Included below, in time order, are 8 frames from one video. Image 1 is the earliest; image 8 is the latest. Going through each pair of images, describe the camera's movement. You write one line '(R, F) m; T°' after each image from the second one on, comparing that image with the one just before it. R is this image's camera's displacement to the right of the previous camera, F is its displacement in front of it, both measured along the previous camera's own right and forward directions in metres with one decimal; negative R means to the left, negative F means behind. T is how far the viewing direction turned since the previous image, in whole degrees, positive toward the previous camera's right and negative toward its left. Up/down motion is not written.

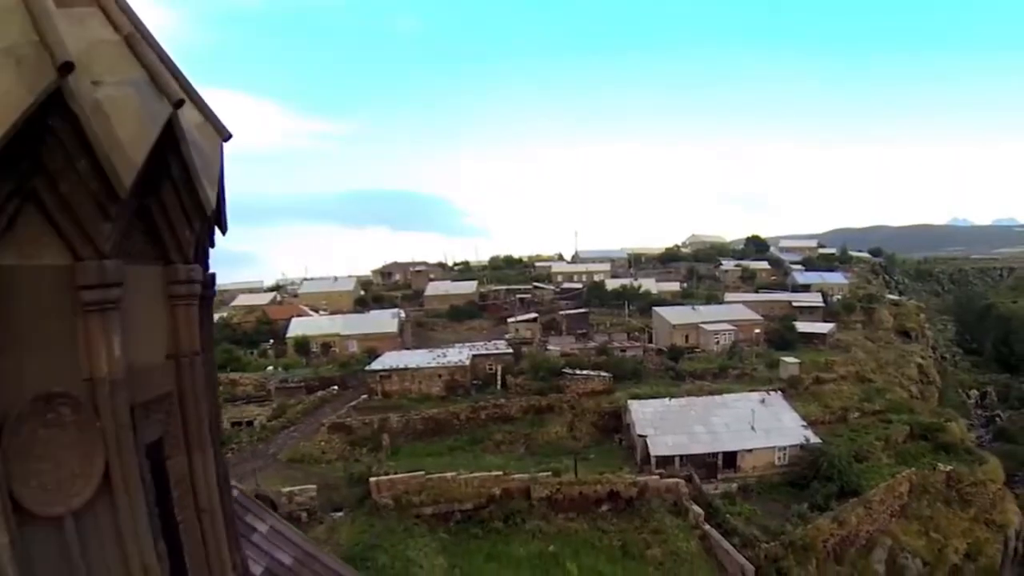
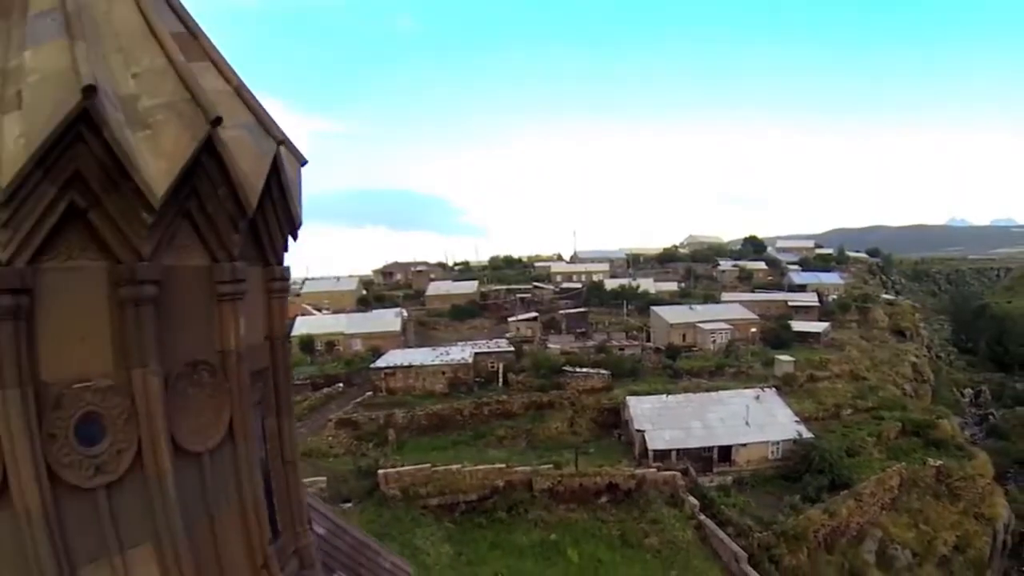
(-0.1, -0.5) m; 0°
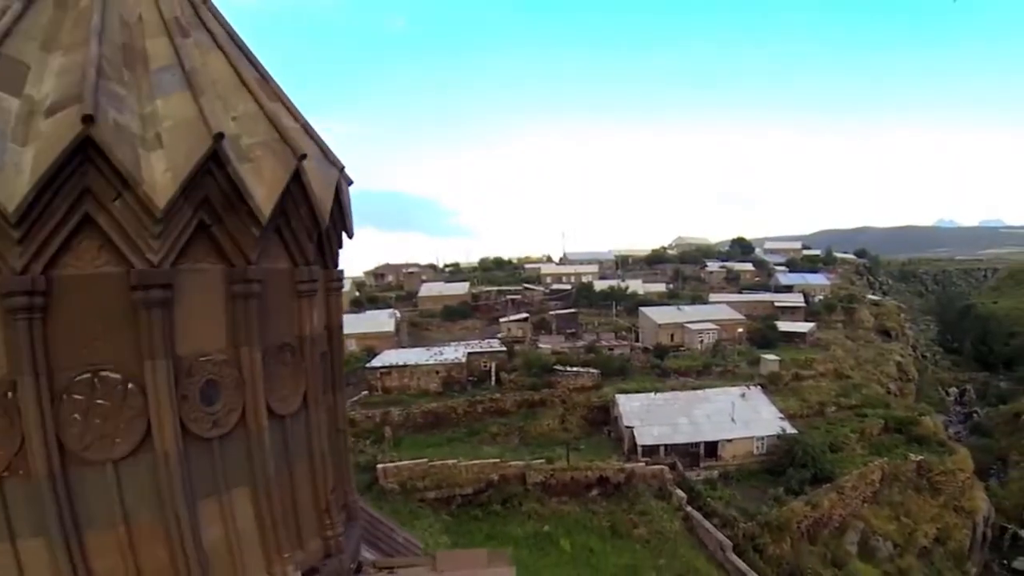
(-0.1, -0.4) m; +1°
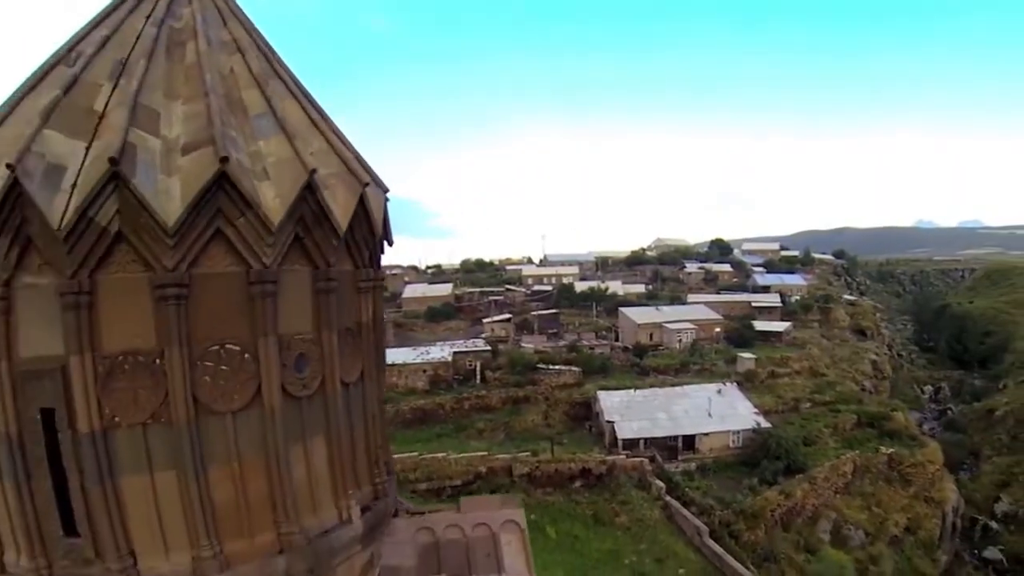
(-0.1, -0.6) m; +2°
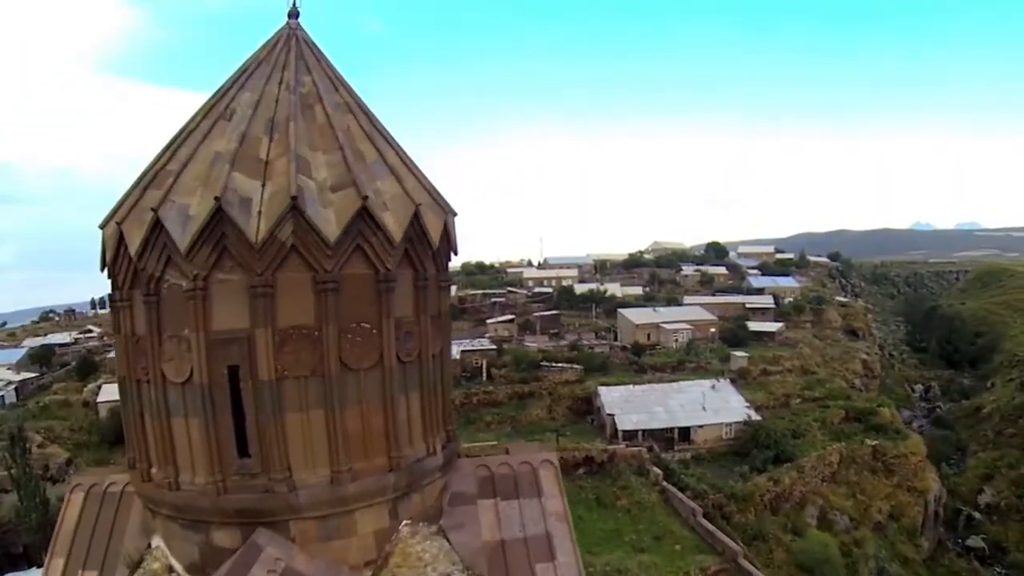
(-0.2, -1.1) m; 0°
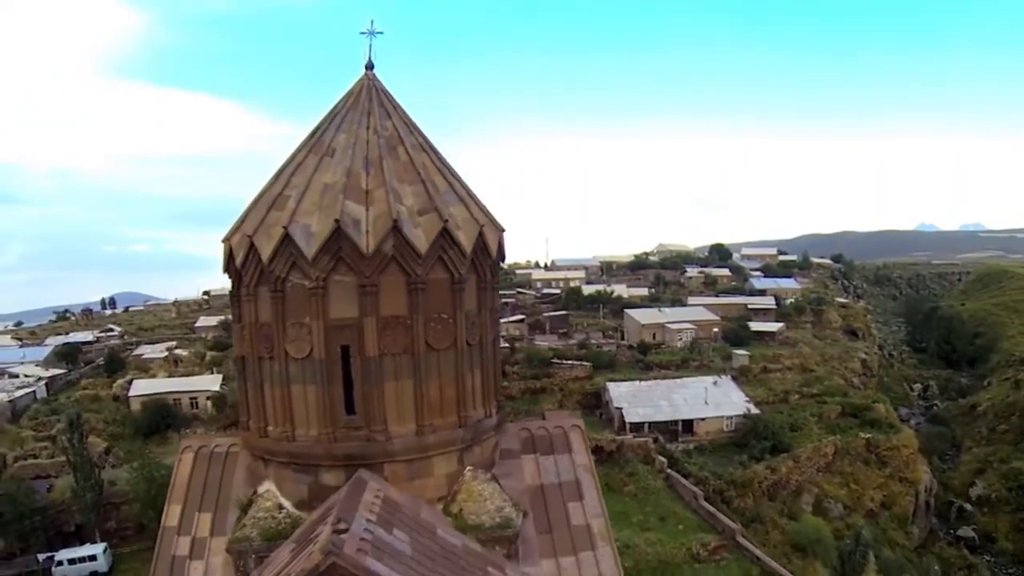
(-0.3, -1.2) m; 0°
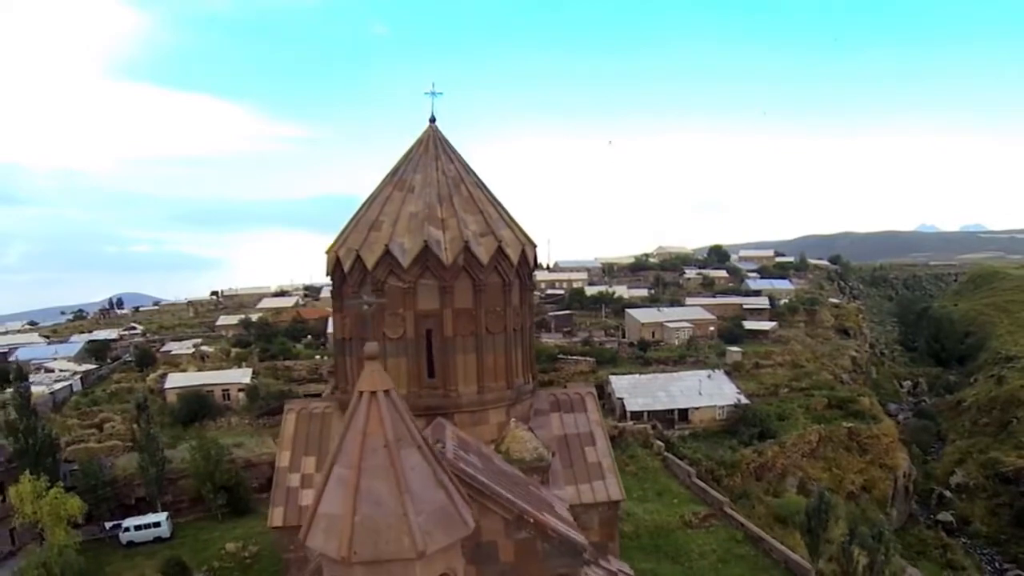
(-0.3, -1.9) m; 0°
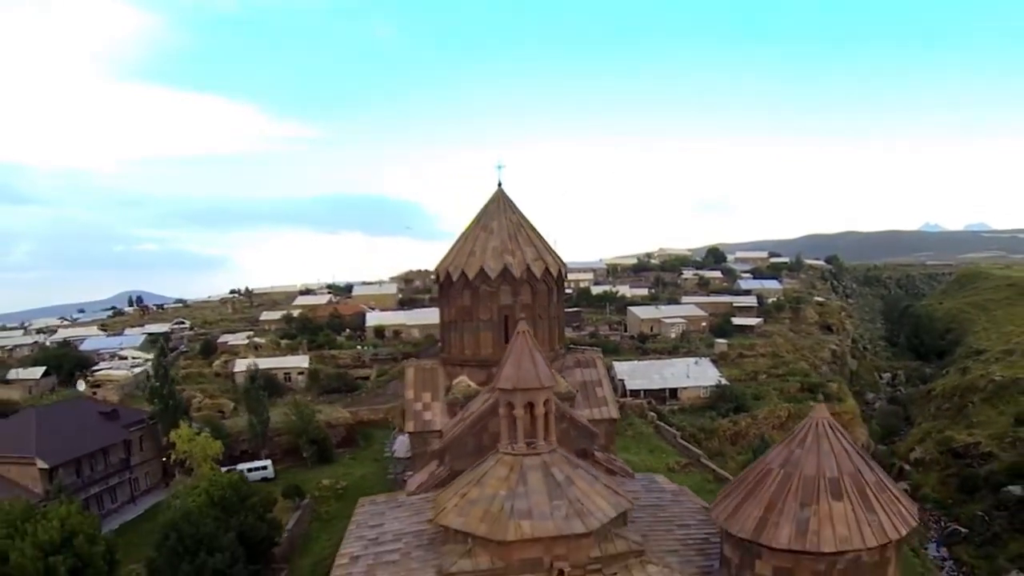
(-0.6, -4.5) m; 0°
